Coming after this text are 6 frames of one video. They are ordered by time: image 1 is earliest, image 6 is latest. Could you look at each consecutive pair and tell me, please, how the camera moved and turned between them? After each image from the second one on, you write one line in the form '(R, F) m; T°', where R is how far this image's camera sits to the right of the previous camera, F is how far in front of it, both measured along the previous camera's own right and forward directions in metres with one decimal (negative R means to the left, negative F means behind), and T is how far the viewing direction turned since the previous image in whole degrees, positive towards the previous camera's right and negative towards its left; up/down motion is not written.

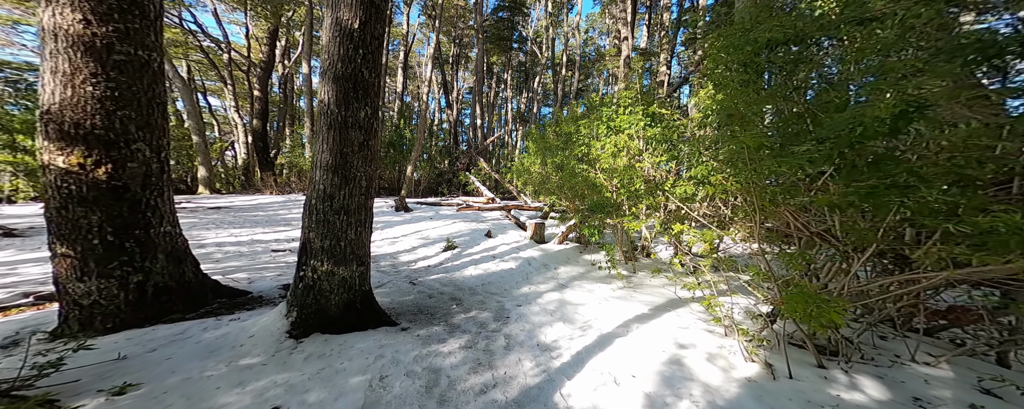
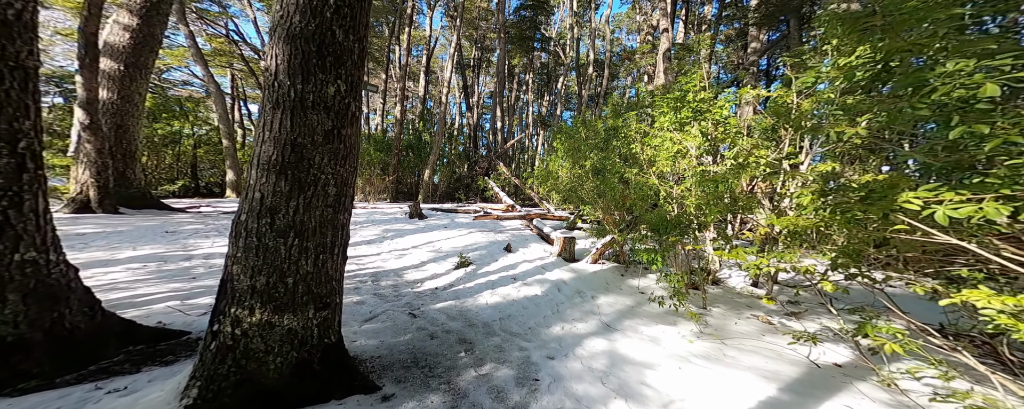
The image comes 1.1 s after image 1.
(-0.1, +0.8) m; -4°
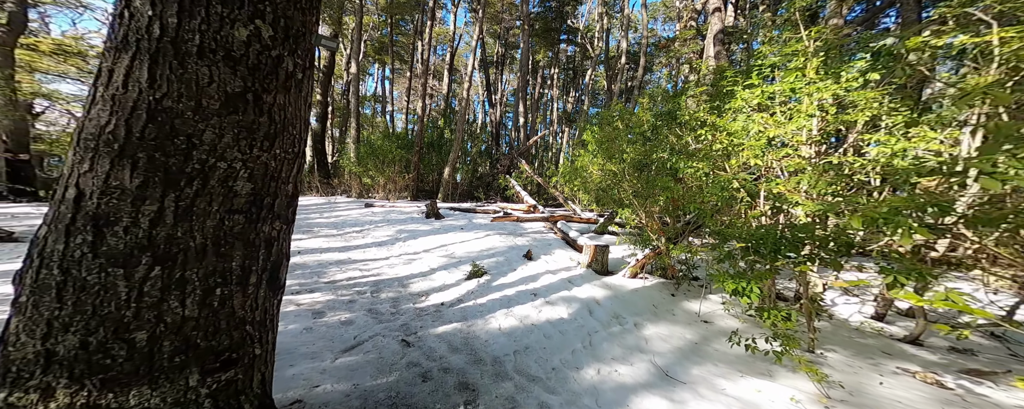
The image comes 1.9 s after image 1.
(0.0, +0.6) m; -5°
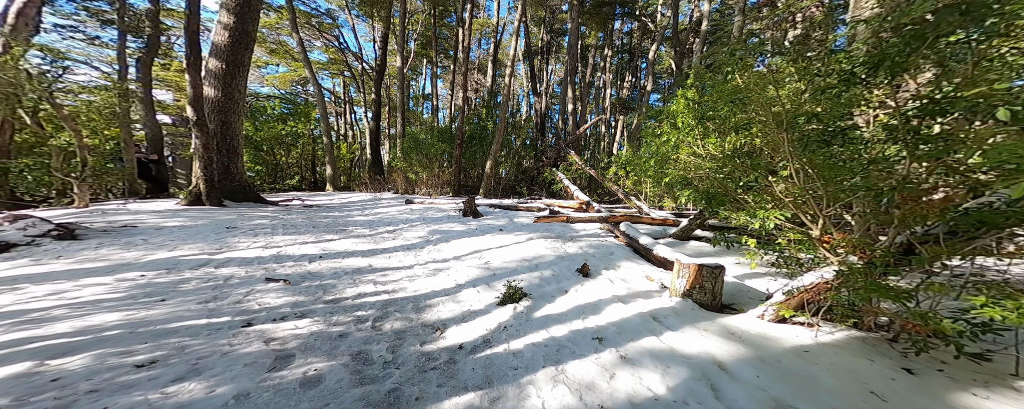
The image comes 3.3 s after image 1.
(0.0, +1.1) m; -9°
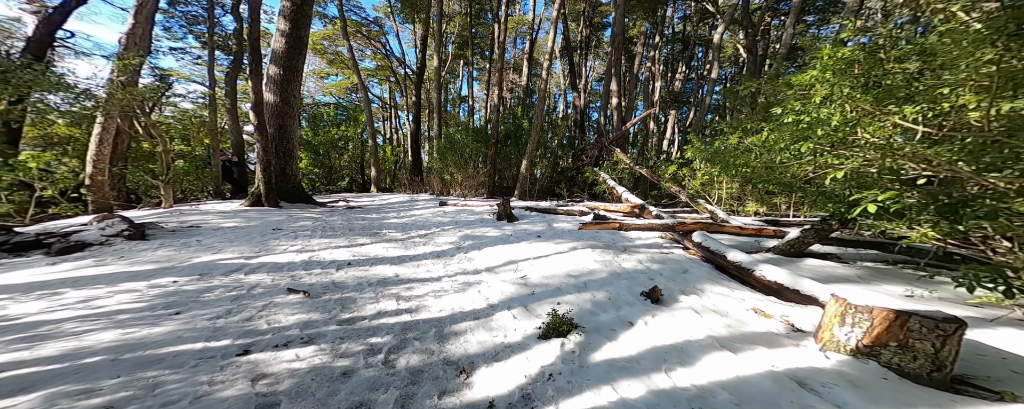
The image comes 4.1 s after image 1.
(0.0, +0.6) m; -8°
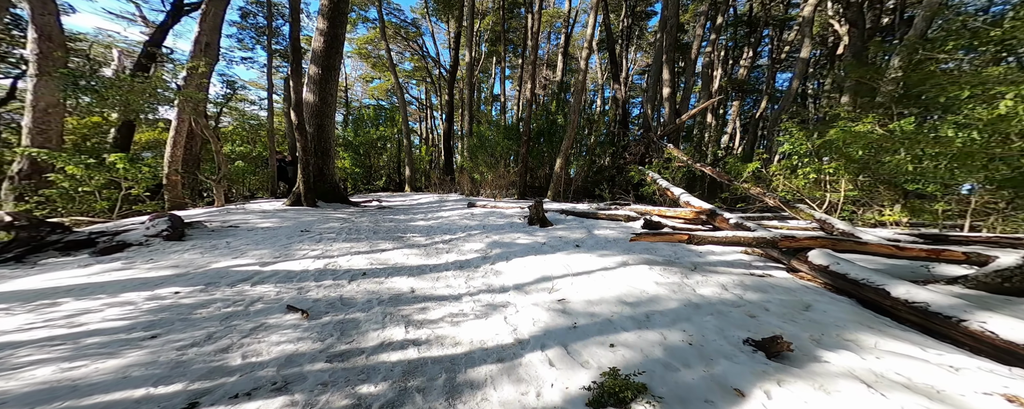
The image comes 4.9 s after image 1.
(0.0, +0.7) m; -7°
